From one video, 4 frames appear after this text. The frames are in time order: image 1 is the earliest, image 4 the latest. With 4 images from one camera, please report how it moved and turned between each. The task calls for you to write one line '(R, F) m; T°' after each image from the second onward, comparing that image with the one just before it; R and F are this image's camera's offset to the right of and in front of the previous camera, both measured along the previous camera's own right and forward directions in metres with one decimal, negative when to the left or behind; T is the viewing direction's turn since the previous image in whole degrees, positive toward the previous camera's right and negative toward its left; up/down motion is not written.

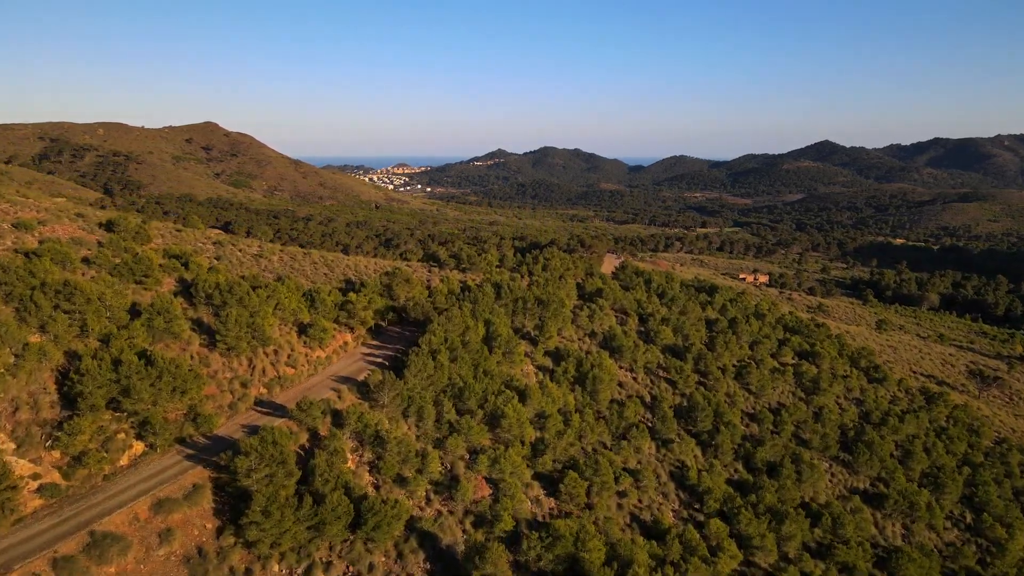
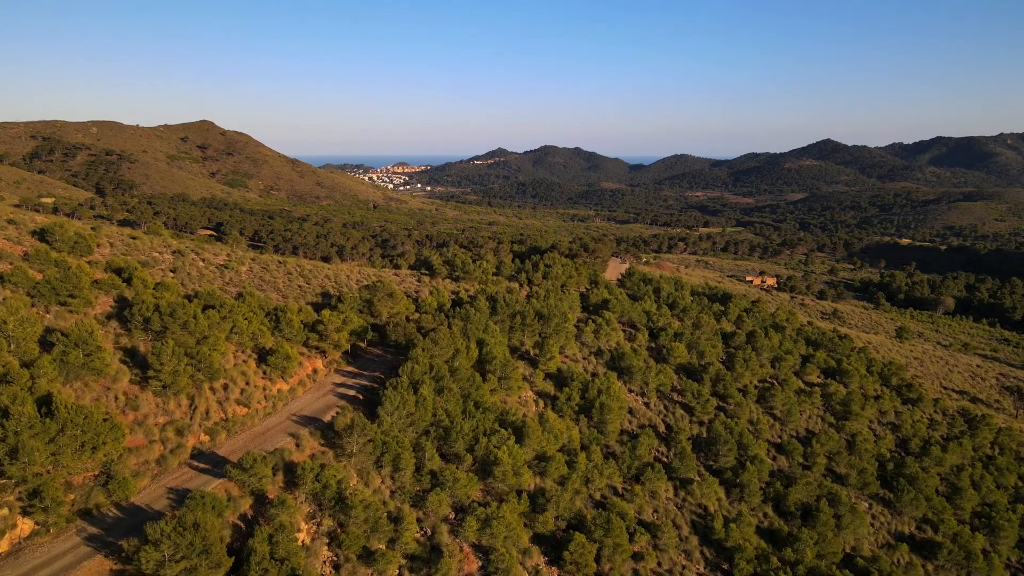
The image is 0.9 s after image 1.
(+0.1, +3.1) m; 0°
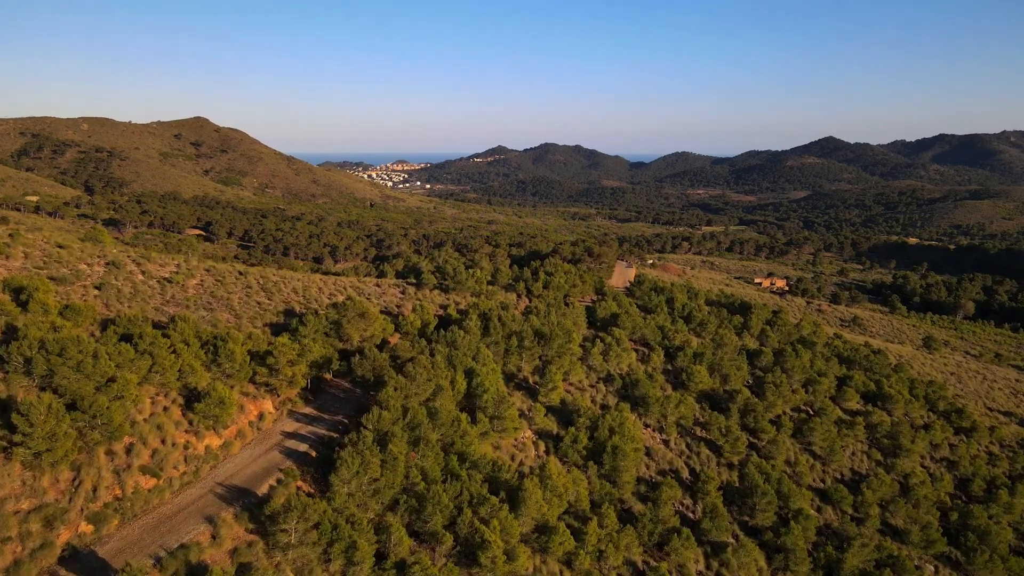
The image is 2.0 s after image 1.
(+0.1, +3.9) m; 0°
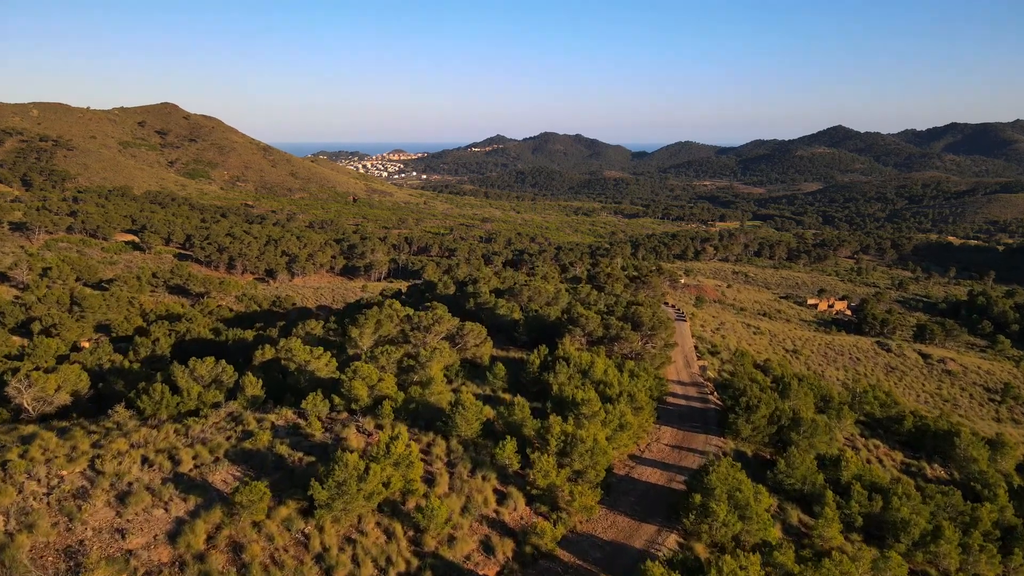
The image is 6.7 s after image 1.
(+0.4, +18.4) m; 0°
